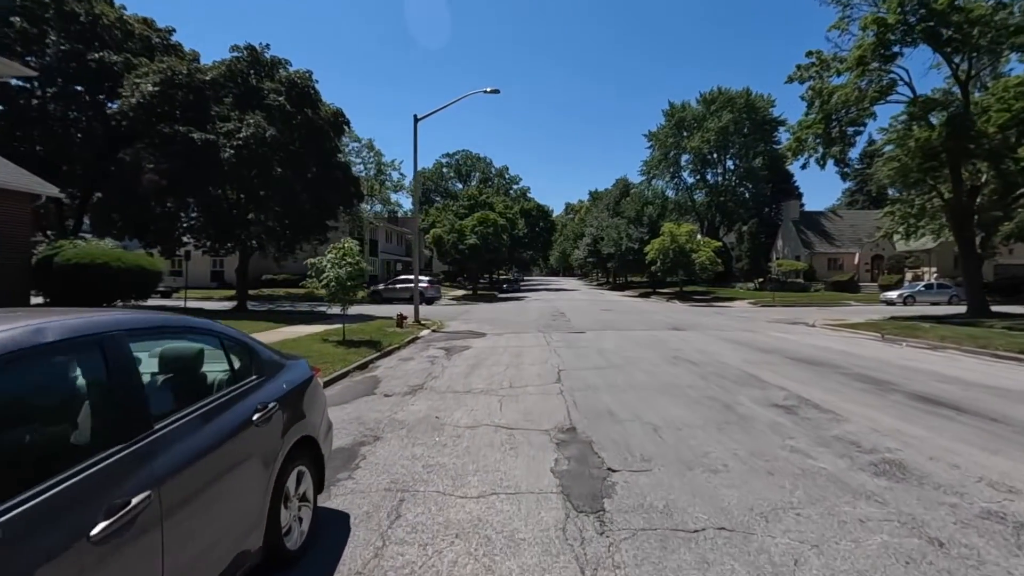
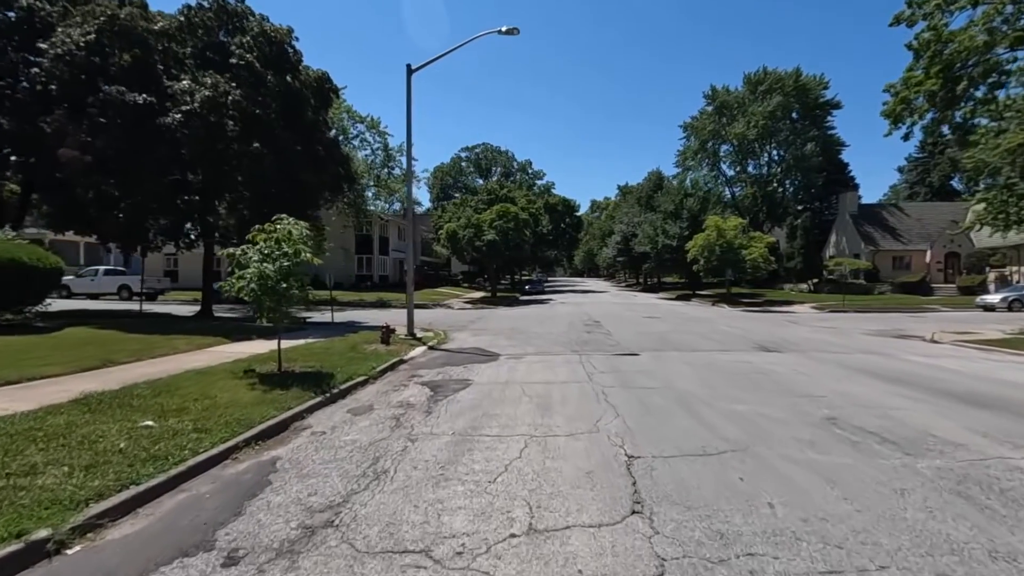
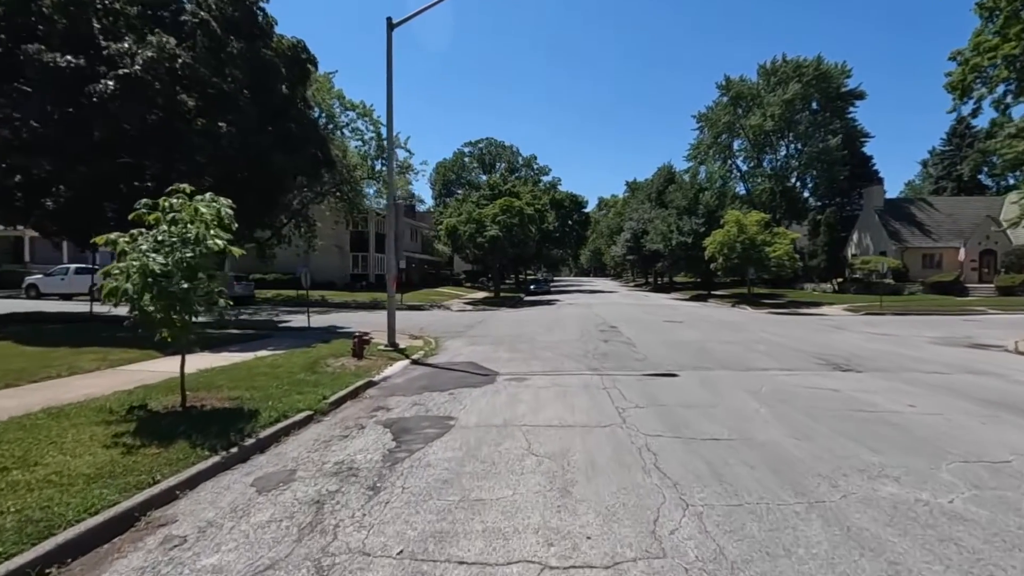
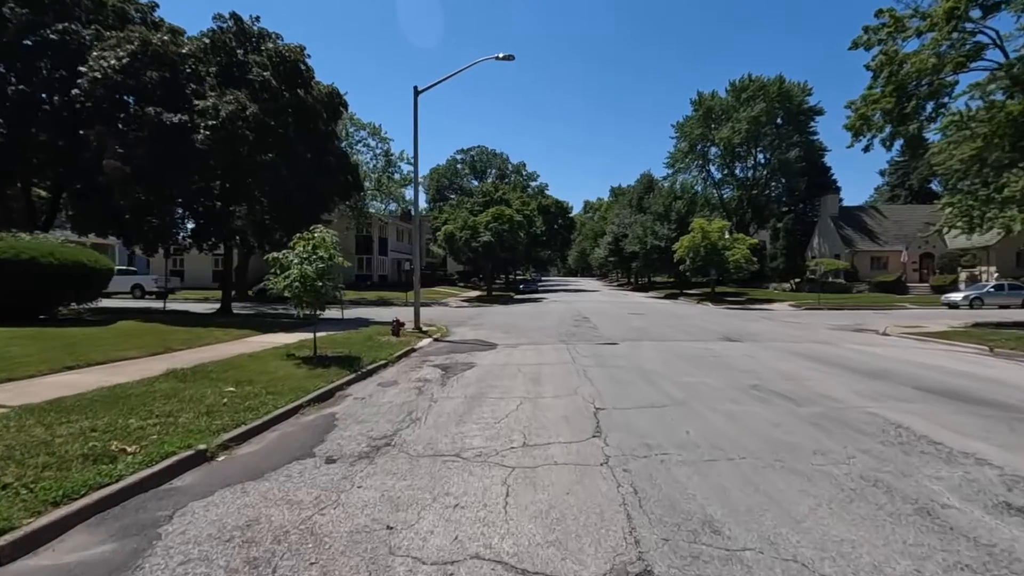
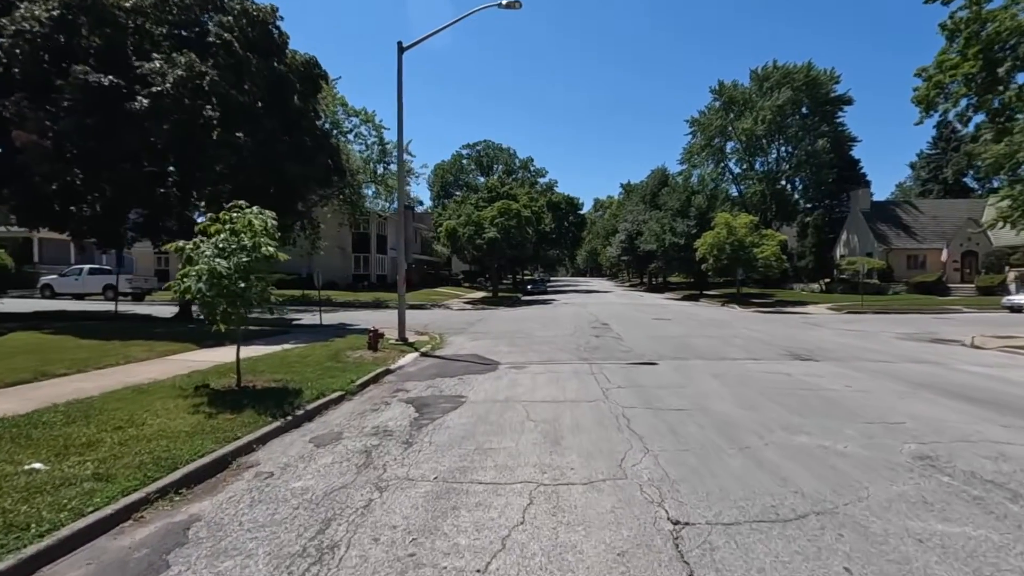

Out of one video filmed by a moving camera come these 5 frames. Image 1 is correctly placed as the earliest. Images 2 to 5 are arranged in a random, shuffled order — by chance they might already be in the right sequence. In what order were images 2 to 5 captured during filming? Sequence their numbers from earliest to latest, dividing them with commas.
4, 2, 5, 3
